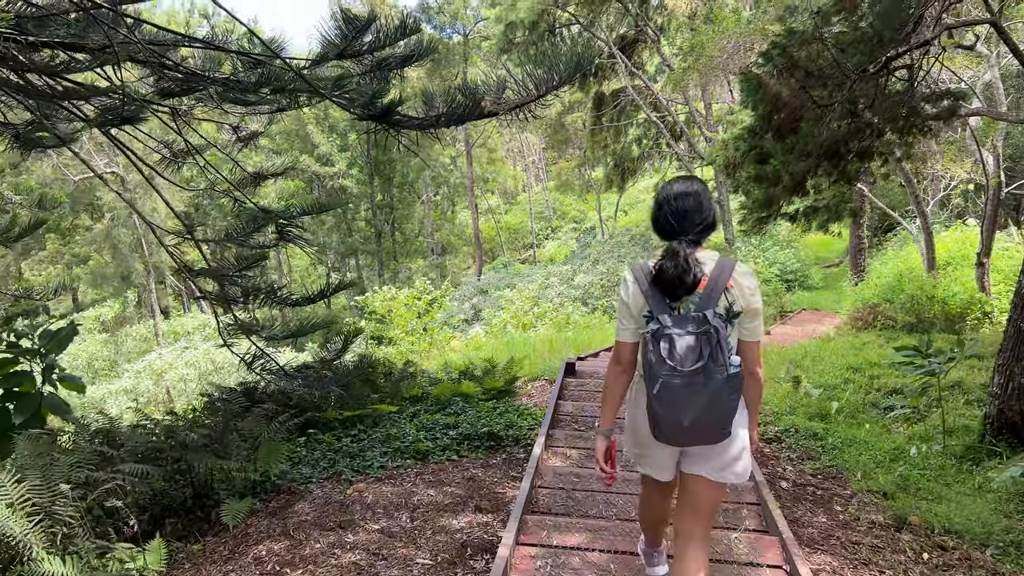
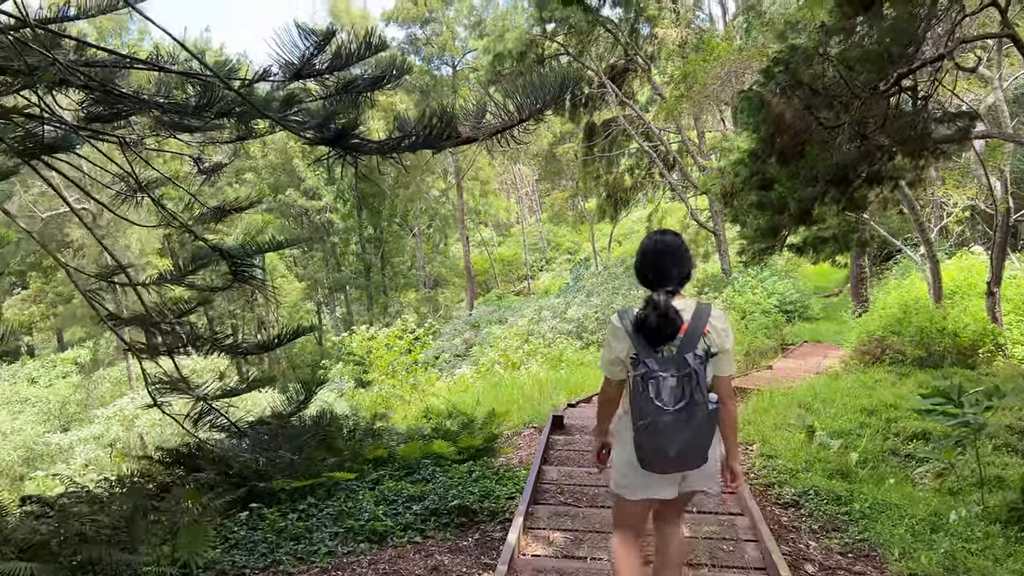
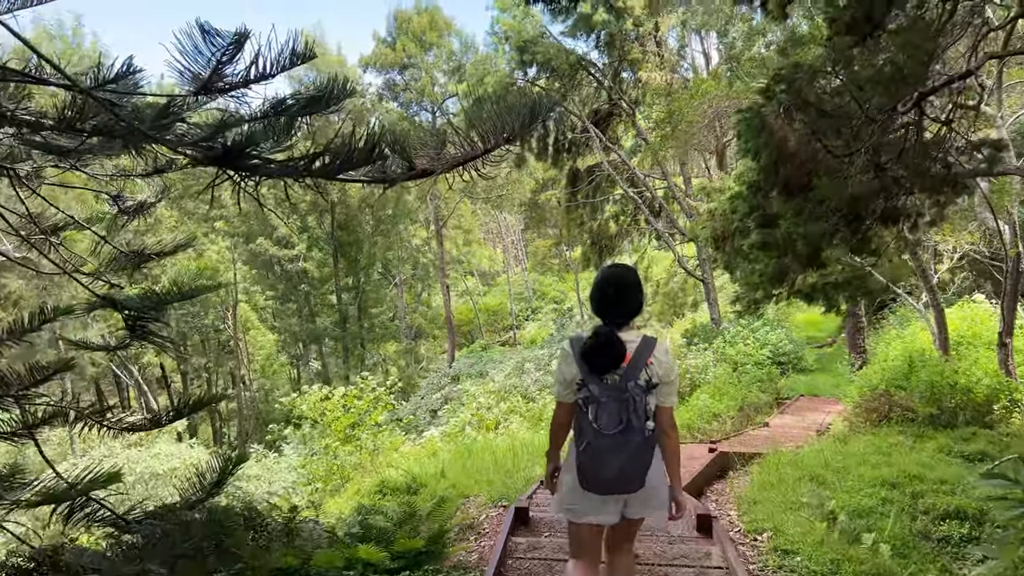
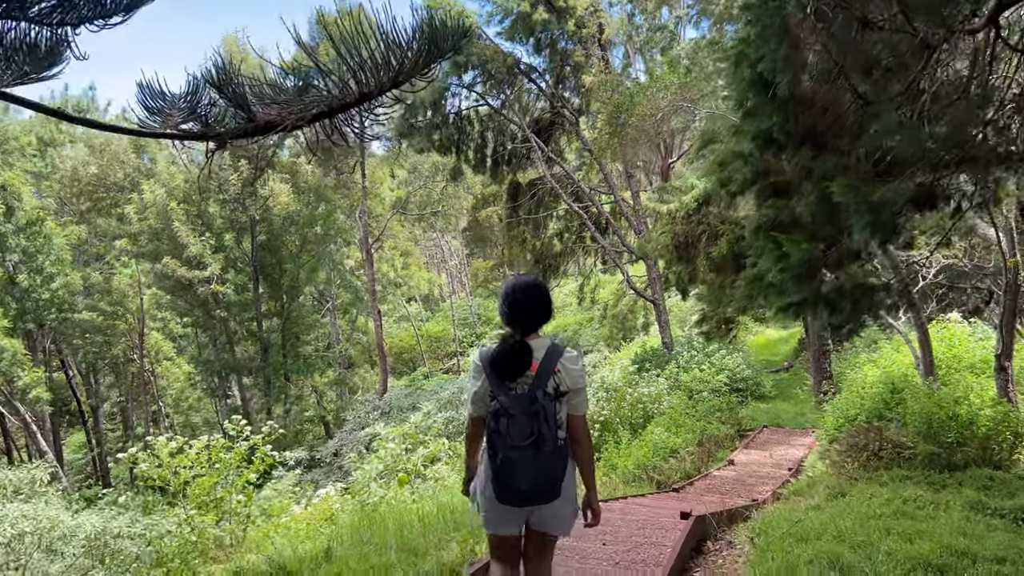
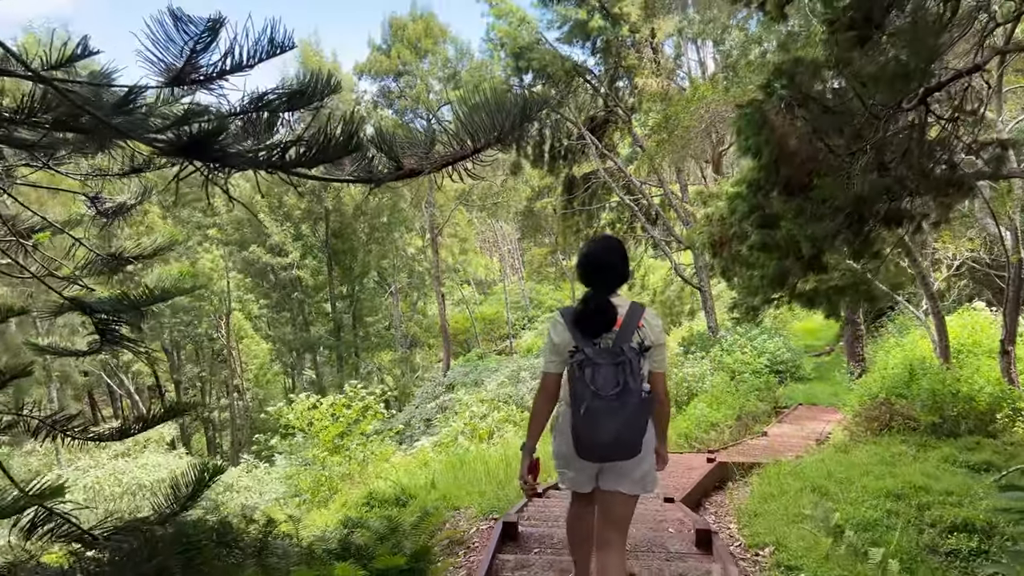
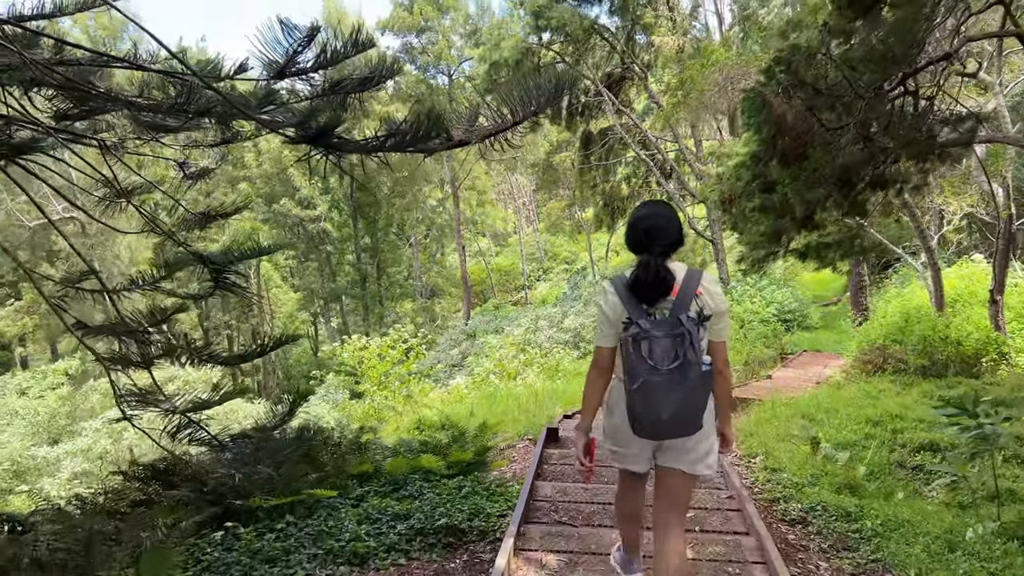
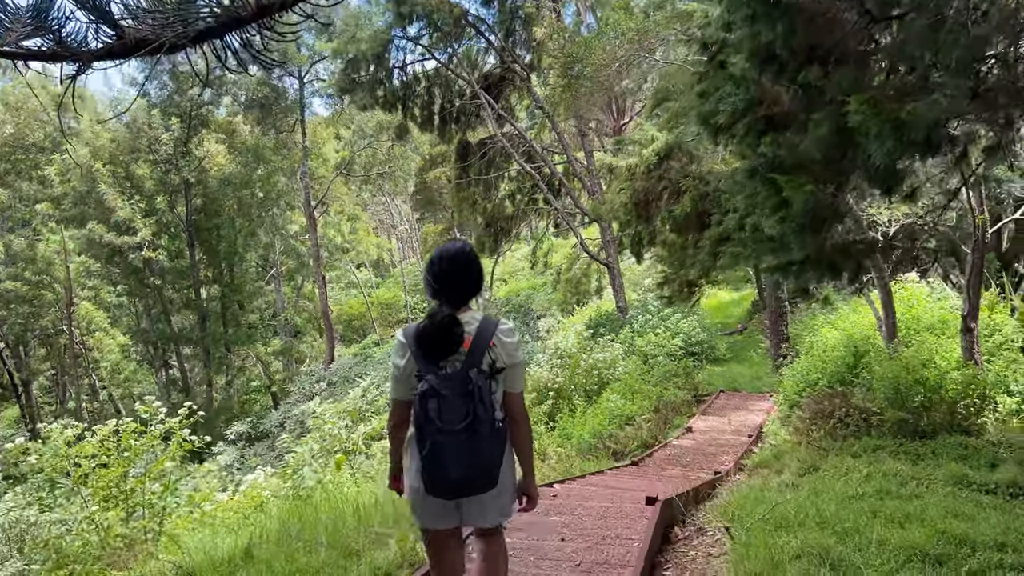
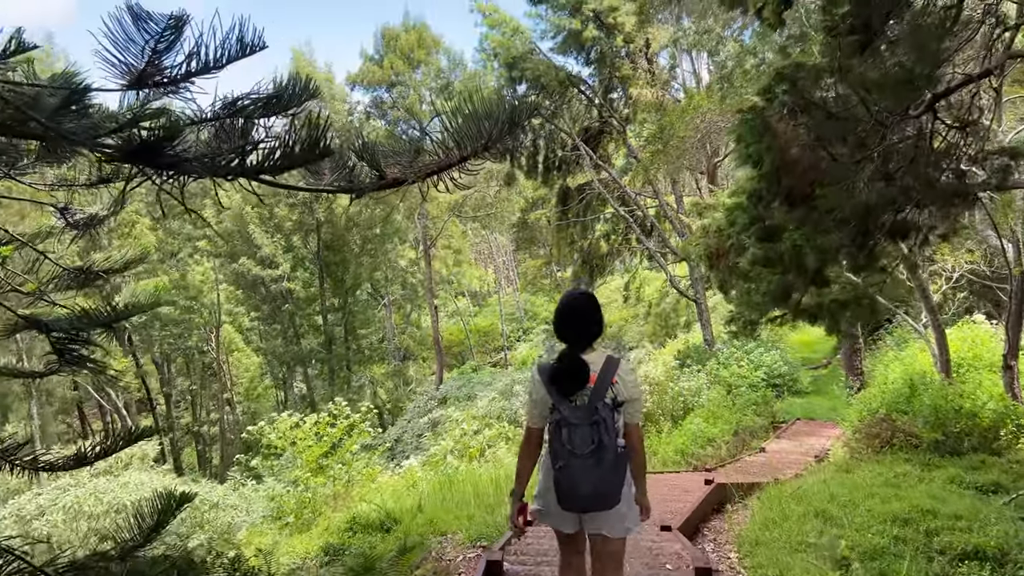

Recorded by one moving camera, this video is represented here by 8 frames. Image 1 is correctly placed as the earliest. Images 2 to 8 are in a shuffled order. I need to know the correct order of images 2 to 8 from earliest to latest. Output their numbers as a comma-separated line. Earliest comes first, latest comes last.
2, 6, 3, 5, 8, 4, 7
